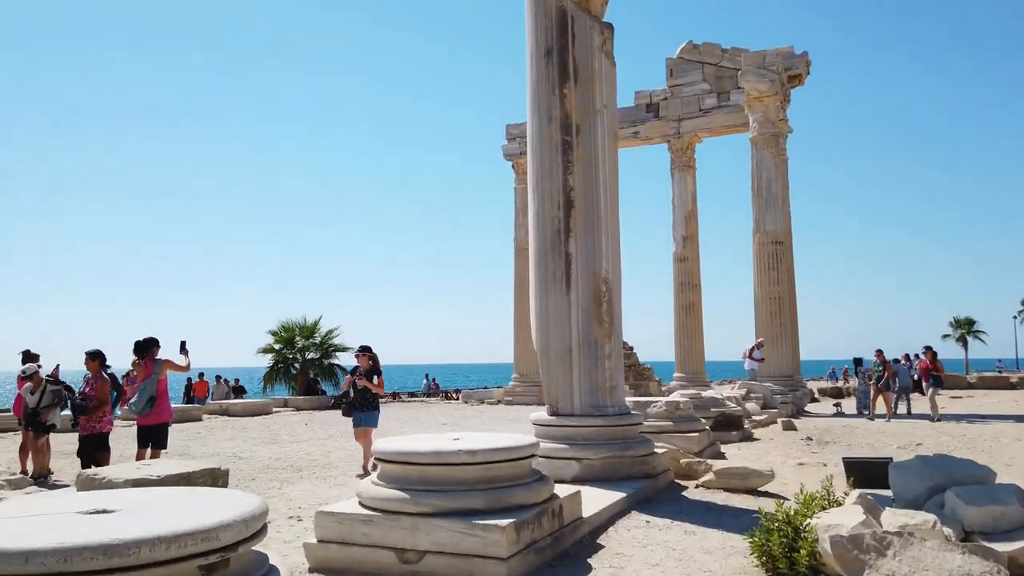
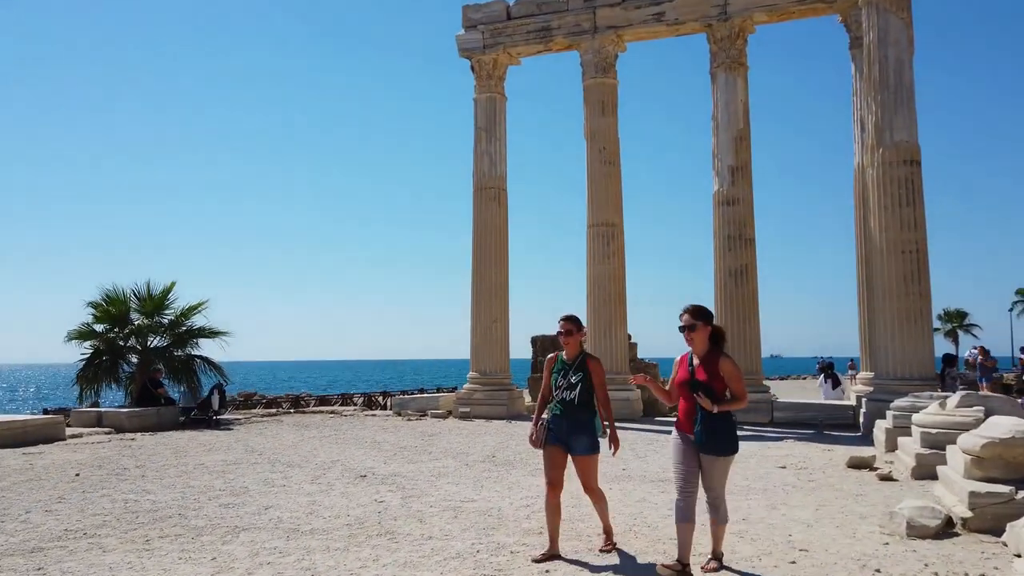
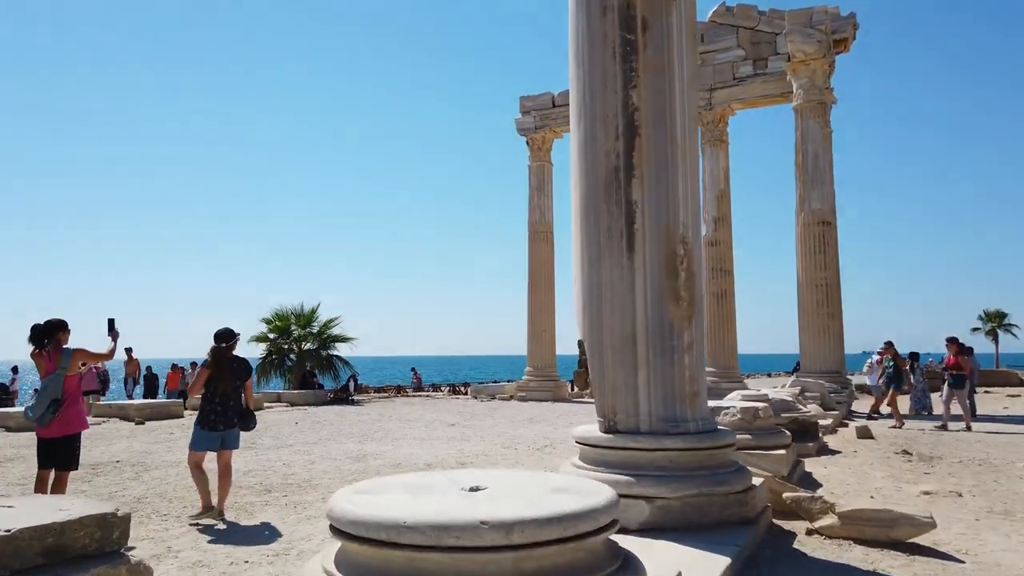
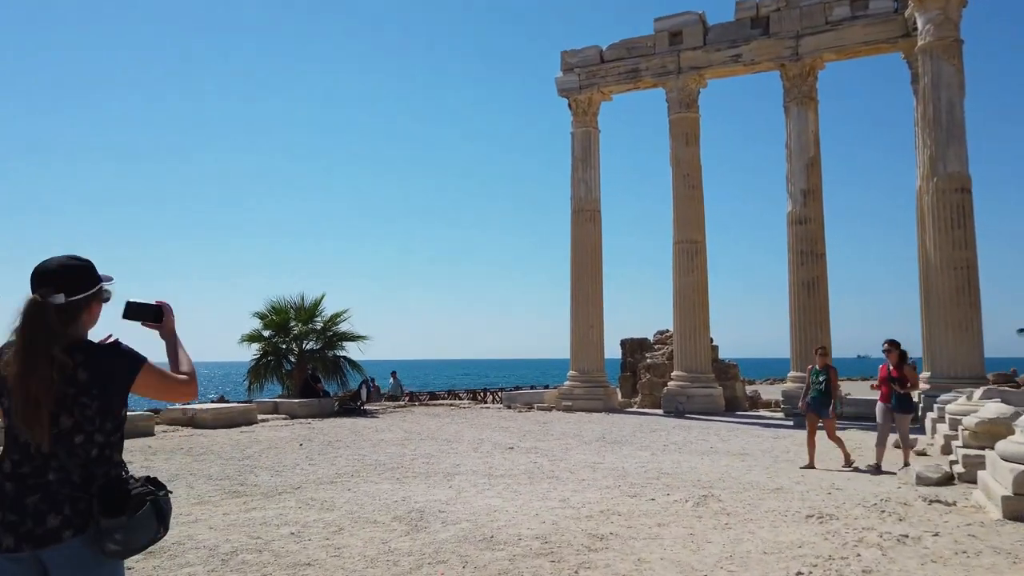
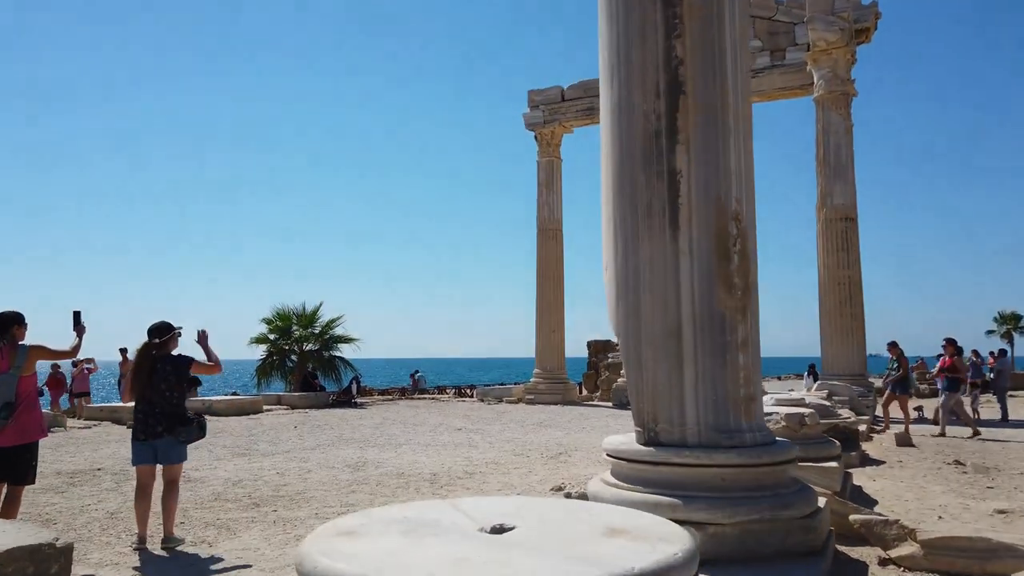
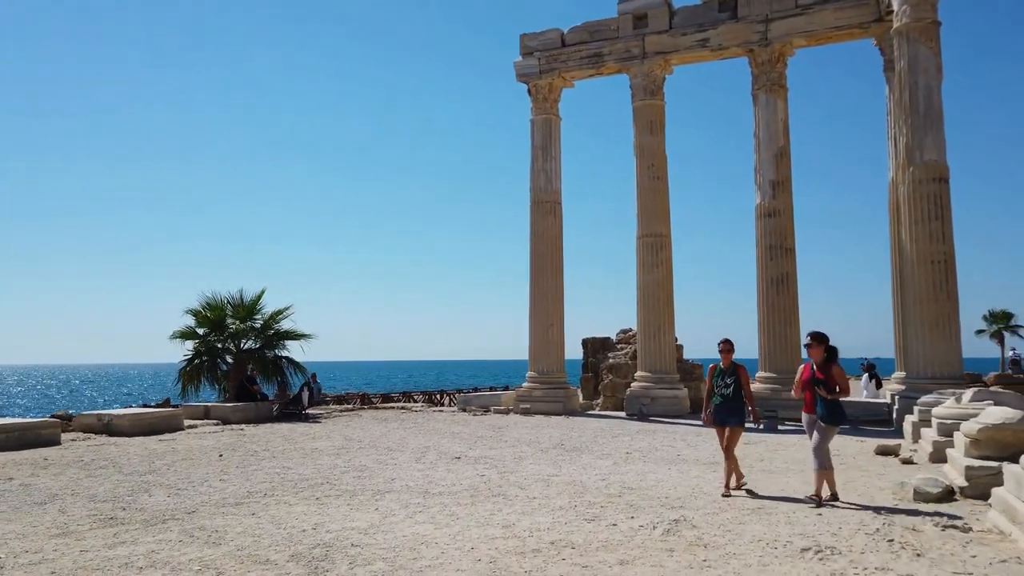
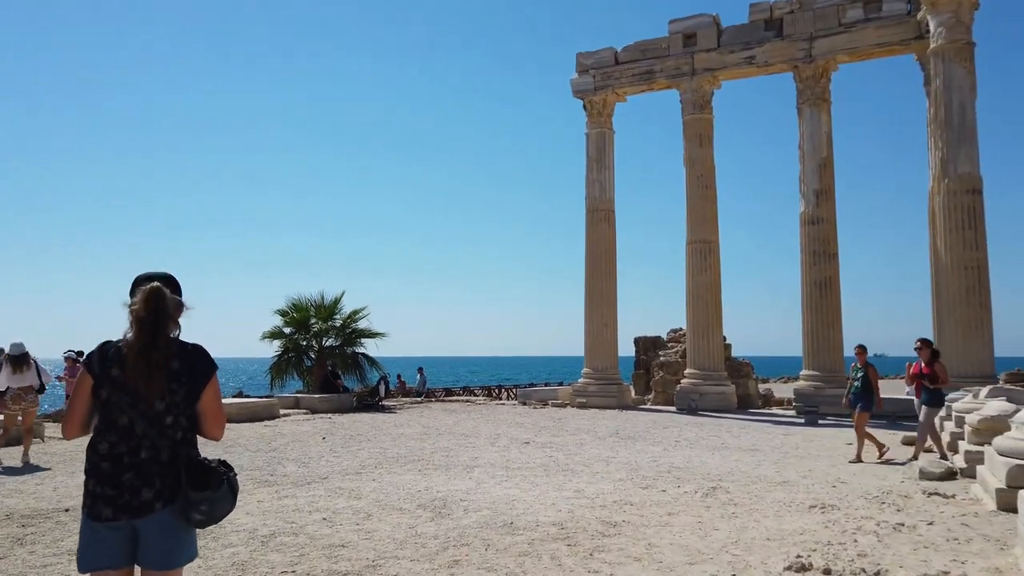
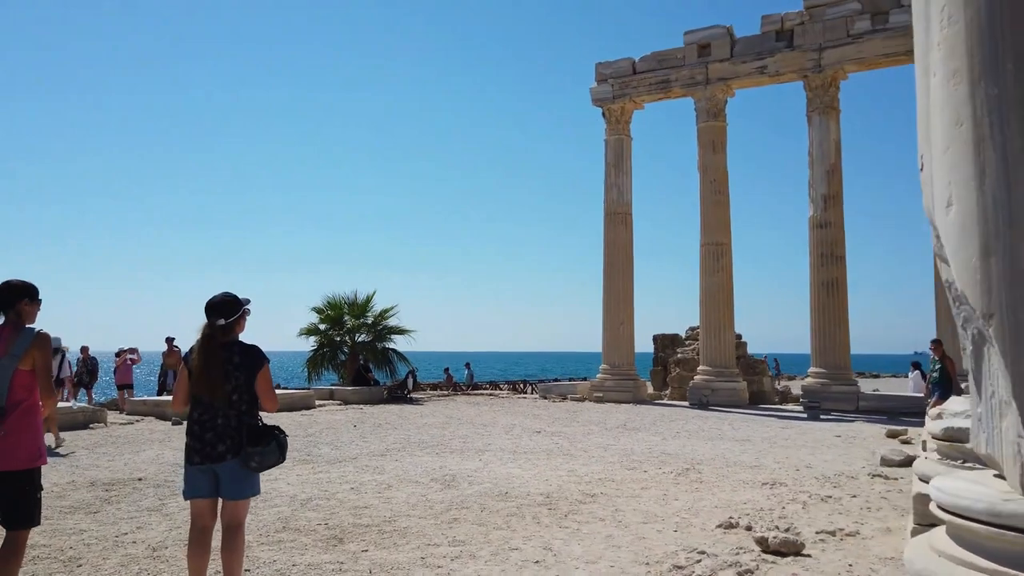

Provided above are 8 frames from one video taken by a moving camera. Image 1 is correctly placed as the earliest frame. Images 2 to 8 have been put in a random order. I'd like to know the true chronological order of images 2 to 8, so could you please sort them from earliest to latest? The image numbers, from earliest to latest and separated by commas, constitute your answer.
3, 5, 8, 7, 4, 6, 2
